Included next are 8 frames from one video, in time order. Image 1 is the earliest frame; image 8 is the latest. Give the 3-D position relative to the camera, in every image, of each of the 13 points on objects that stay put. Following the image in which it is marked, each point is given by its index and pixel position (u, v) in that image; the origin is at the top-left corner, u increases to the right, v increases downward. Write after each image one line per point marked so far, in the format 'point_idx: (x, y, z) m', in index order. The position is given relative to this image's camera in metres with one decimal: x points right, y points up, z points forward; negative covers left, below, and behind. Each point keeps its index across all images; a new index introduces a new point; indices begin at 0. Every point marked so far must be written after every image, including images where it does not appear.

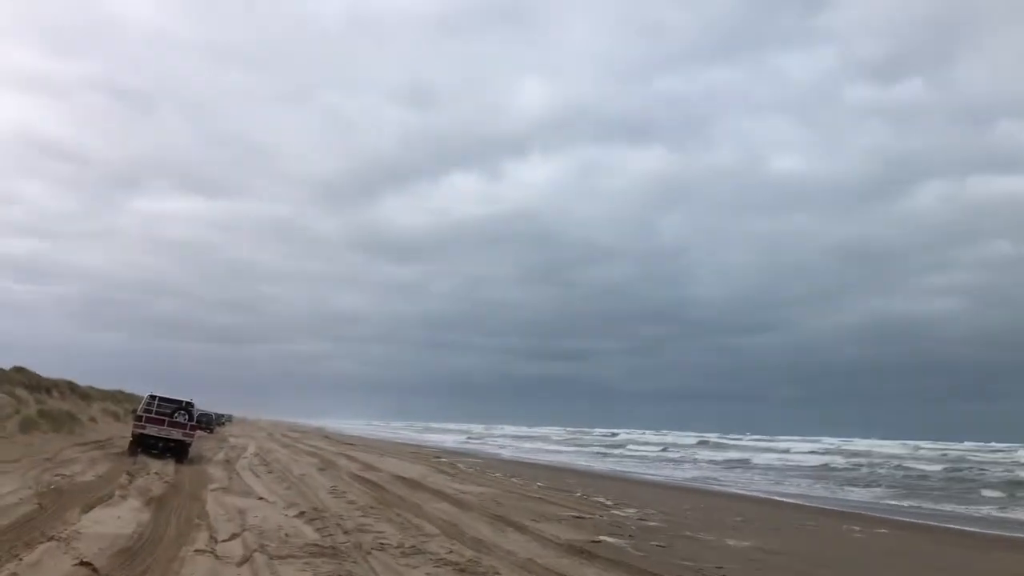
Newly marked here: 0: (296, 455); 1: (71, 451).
0: (-4.7, -3.7, +20.0) m
1: (-5.5, -2.0, +11.5) m
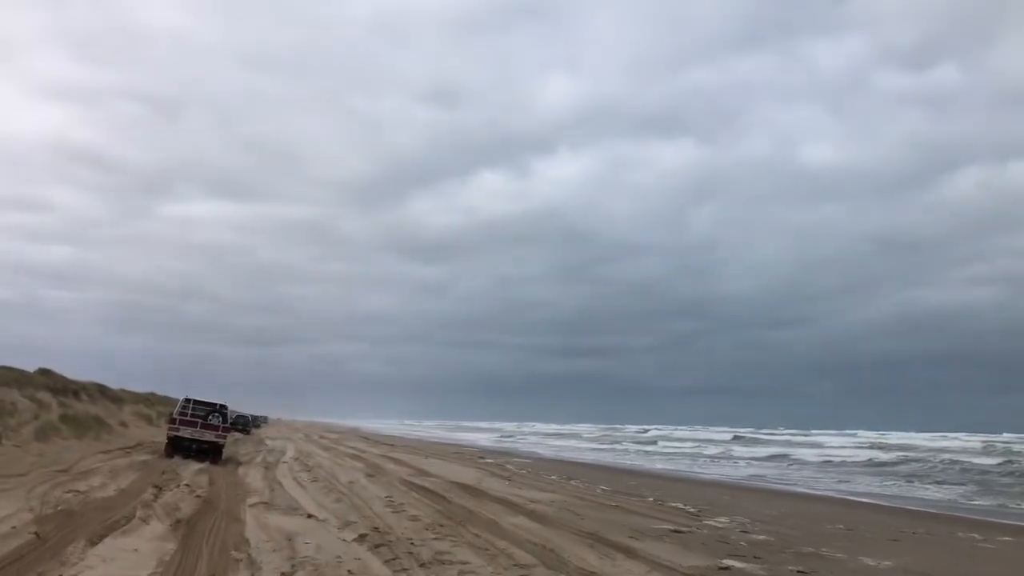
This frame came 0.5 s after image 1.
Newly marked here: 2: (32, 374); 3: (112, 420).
0: (-3.5, -3.5, +18.7) m
1: (-4.7, -1.9, +10.2) m
2: (-9.3, -1.7, +17.9) m
3: (-8.2, -2.7, +18.9) m
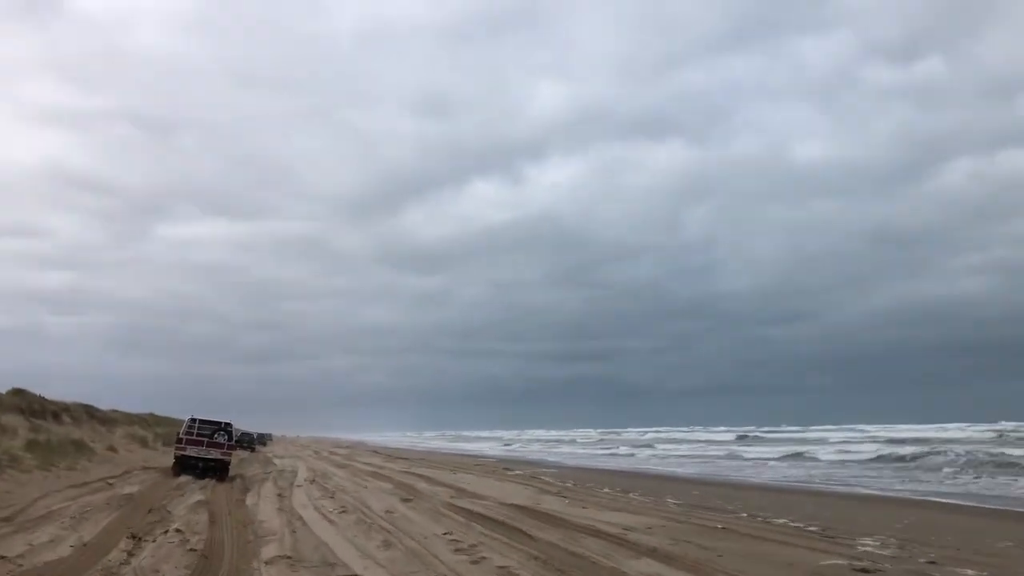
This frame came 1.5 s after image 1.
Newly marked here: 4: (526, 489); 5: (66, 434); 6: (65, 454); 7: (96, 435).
0: (-2.6, -3.4, +16.2) m
1: (-3.9, -1.8, +7.7) m
2: (-8.6, -1.8, +15.5) m
3: (-7.4, -2.8, +16.5) m
4: (+0.2, -3.4, +15.5) m
5: (-7.3, -2.4, +15.1) m
6: (-5.9, -2.2, +12.2) m
7: (-8.1, -2.9, +17.9) m
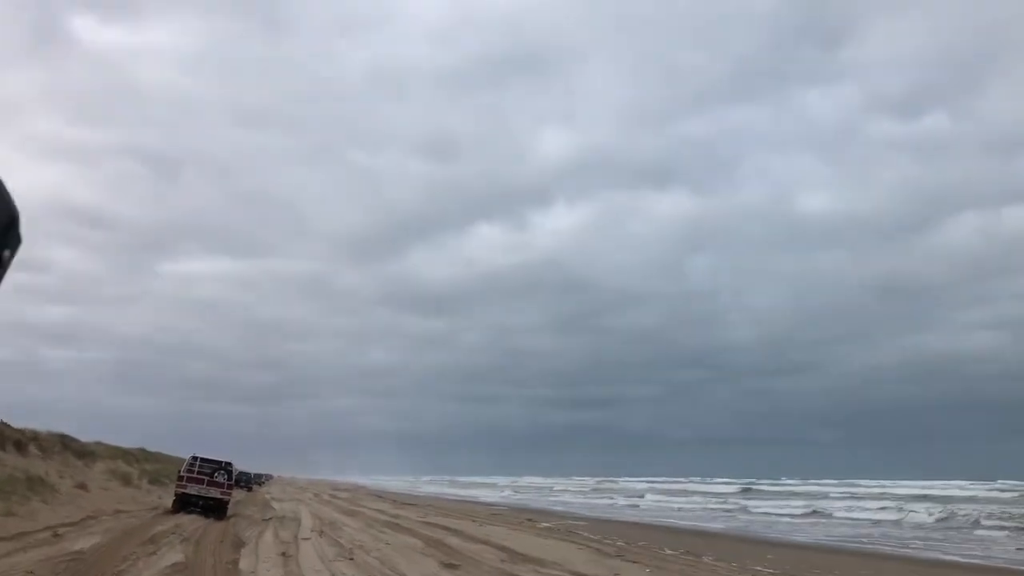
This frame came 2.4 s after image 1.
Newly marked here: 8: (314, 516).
0: (-2.0, -3.6, +13.5) m
1: (-3.1, -1.5, +5.1) m
2: (-7.8, -1.8, +12.9) m
3: (-6.7, -2.9, +13.8) m
4: (+0.9, -3.6, +12.8) m
5: (-6.6, -2.4, +12.5) m
6: (-5.2, -2.1, +9.6) m
7: (-7.4, -3.0, +15.2) m
8: (-3.9, -4.4, +17.9) m
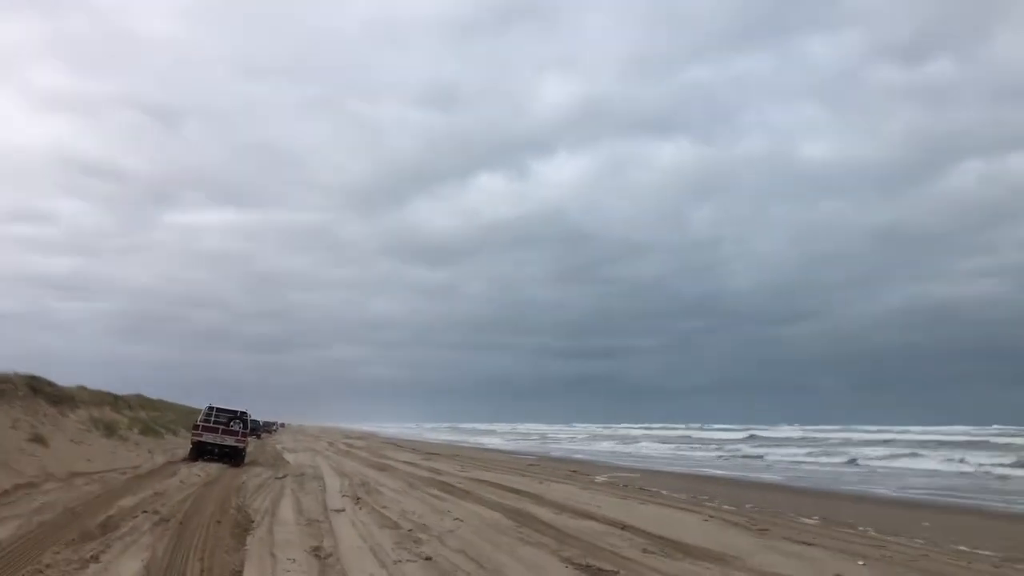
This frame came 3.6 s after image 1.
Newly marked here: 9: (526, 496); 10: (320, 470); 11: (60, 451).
0: (-0.9, -2.3, +10.3) m
1: (-2.2, -0.8, +1.7) m
2: (-6.8, -0.6, +9.5) m
3: (-5.7, -1.6, +10.5) m
4: (+2.0, -2.4, +9.5) m
5: (-5.6, -1.3, +9.2) m
6: (-4.2, -1.1, +6.3) m
7: (-6.4, -1.7, +12.0) m
8: (-2.8, -2.9, +14.6) m
9: (+0.2, -2.5, +11.0) m
10: (-3.1, -3.0, +15.1) m
11: (-5.2, -1.9, +10.7) m
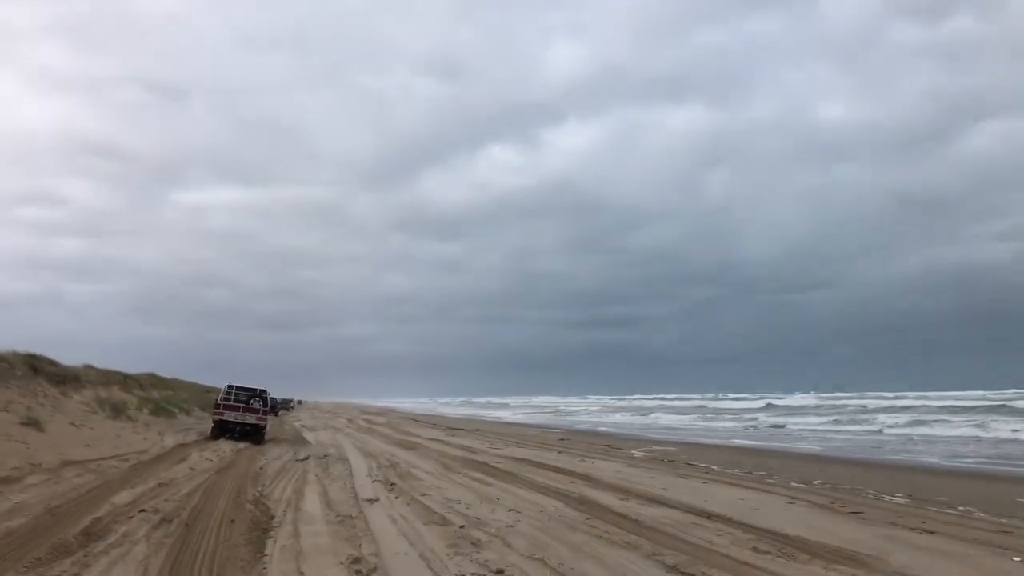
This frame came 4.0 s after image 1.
0: (-0.4, -1.9, +9.1) m
1: (-1.8, -0.6, +0.6) m
2: (-6.3, -0.3, +8.4) m
3: (-5.2, -1.3, +9.4) m
4: (+2.5, -1.9, +8.3) m
5: (-5.1, -1.0, +8.0) m
6: (-3.8, -0.9, +5.1) m
7: (-5.8, -1.3, +10.9) m
8: (-2.2, -2.4, +13.5) m
9: (+0.7, -2.0, +9.8) m
10: (-2.6, -2.5, +14.0) m
11: (-4.7, -1.5, +9.6) m
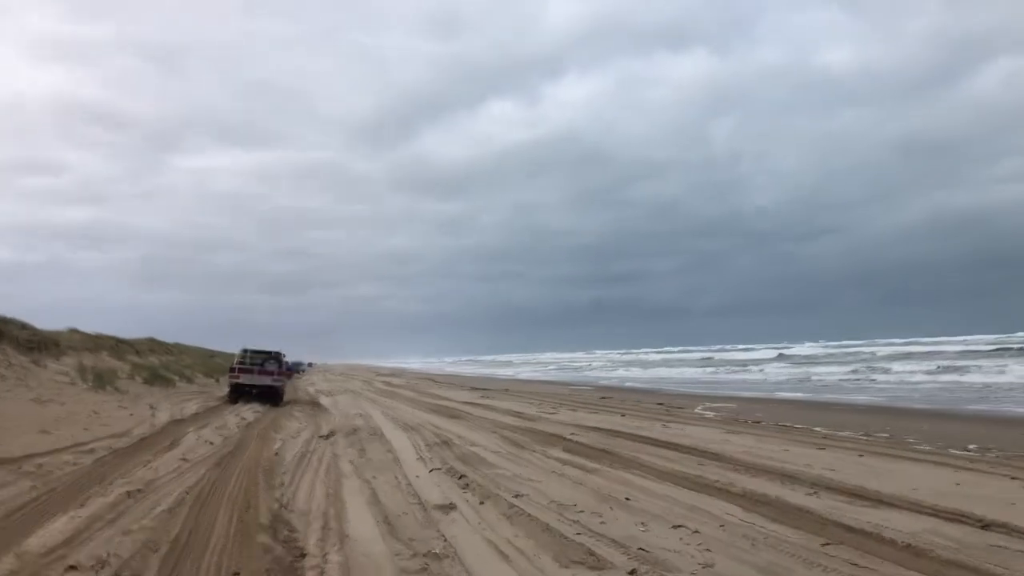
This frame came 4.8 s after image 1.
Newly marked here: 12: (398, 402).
0: (+0.4, -1.3, +6.7) m
1: (-1.1, -0.4, -1.9) m
2: (-5.6, +0.1, +5.9) m
3: (-4.4, -0.8, +7.0) m
4: (+3.3, -1.3, +5.8) m
5: (-4.3, -0.5, +5.6) m
6: (-3.0, -0.5, +2.7) m
7: (-5.1, -0.8, +8.4) m
8: (-1.4, -1.7, +11.1) m
9: (+1.5, -1.3, +7.4) m
10: (-1.7, -1.7, +11.6) m
11: (-3.9, -1.0, +7.2) m
12: (-2.2, -2.3, +18.5) m
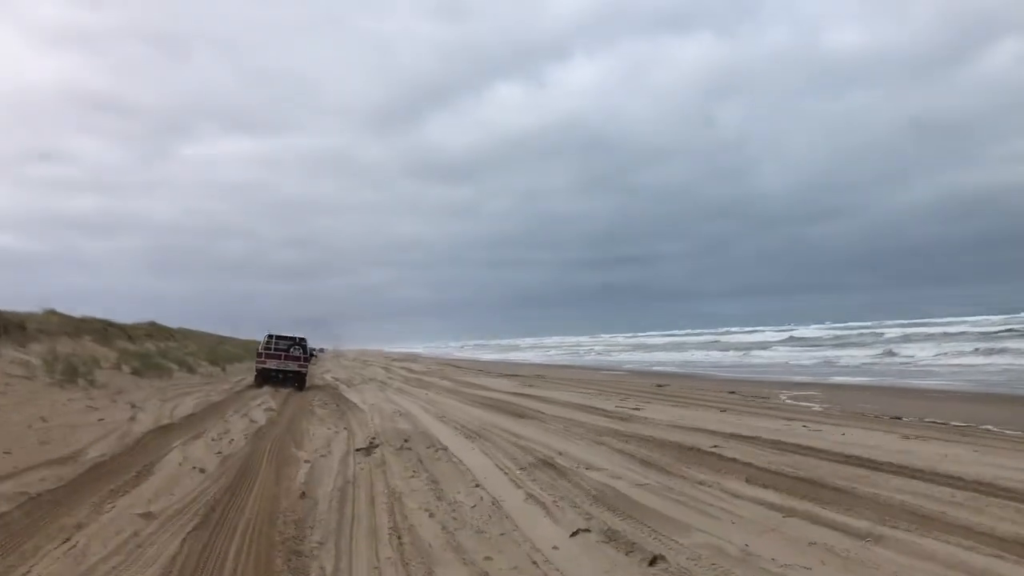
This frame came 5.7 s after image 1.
0: (+1.2, -1.0, +3.8) m
1: (-0.3, -0.3, -4.8) m
2: (-4.7, +0.3, +3.1) m
3: (-3.5, -0.5, +4.2) m
4: (+4.1, -0.9, +3.0) m
5: (-3.5, -0.3, +2.8) m
6: (-2.2, -0.3, -0.2) m
7: (-4.2, -0.5, +5.6) m
8: (-0.5, -1.3, +8.3) m
9: (+2.3, -1.0, +4.5) m
10: (-0.8, -1.3, +8.7) m
11: (-3.1, -0.7, +4.3) m
12: (-1.2, -1.8, +15.6) m
